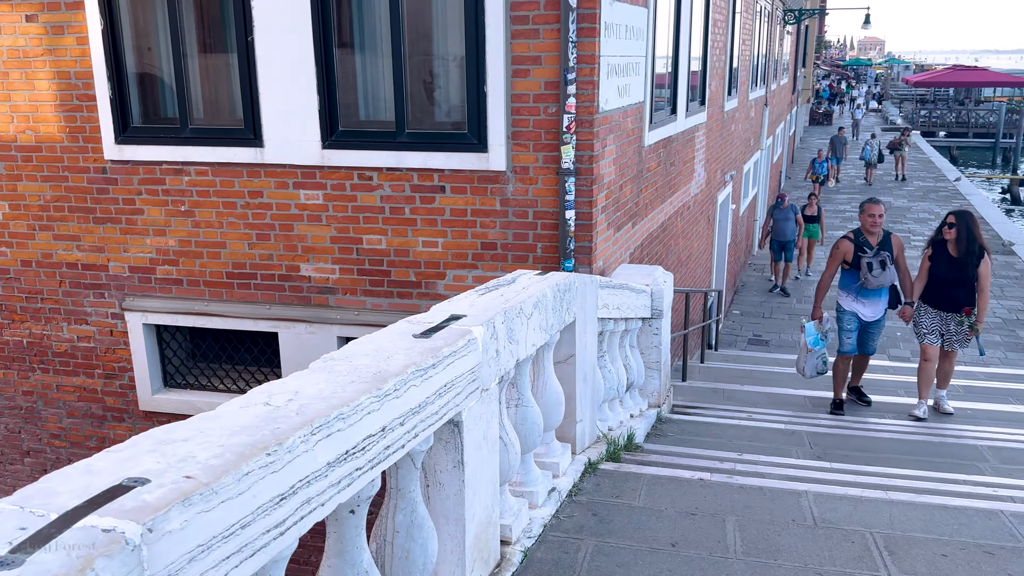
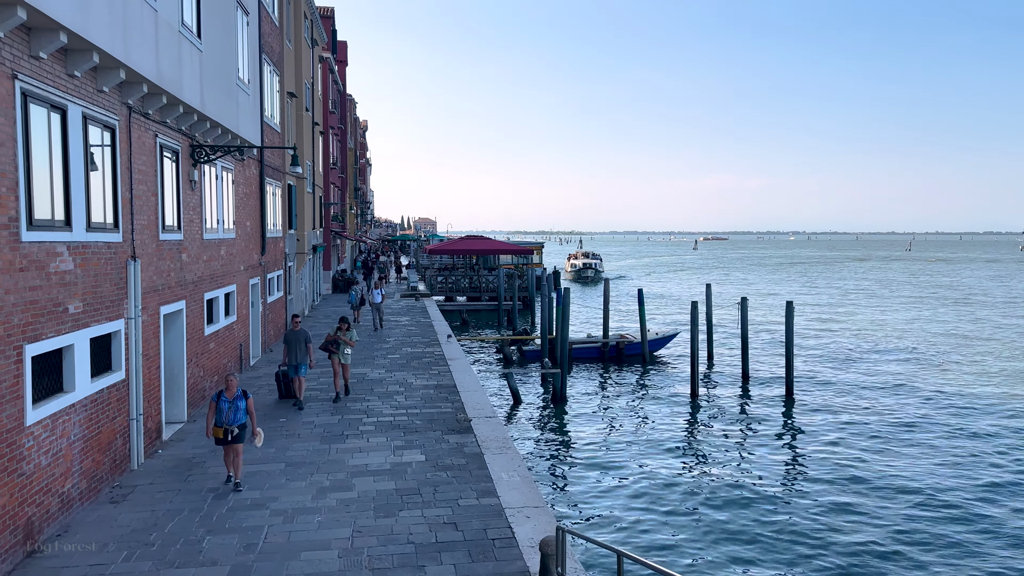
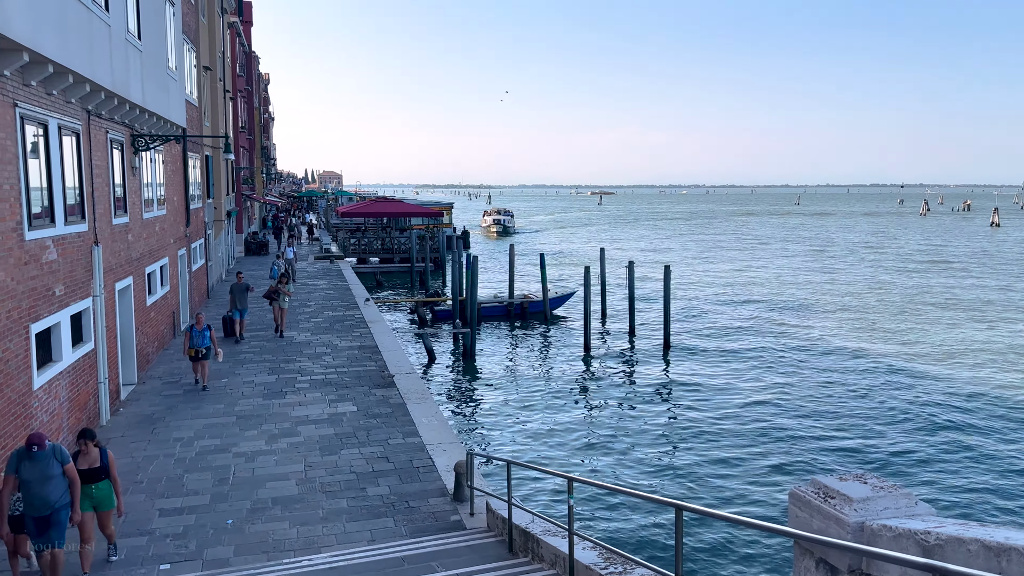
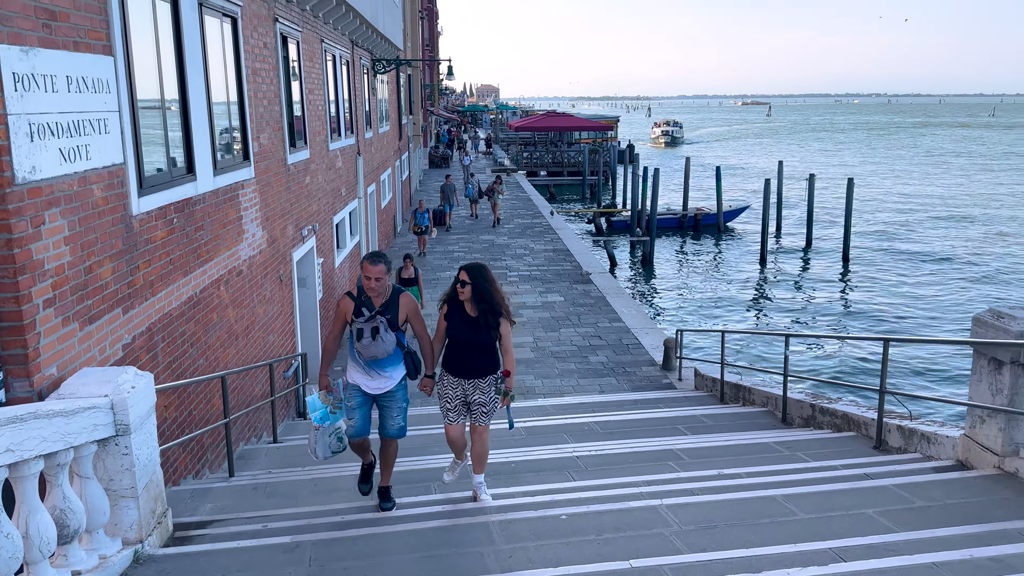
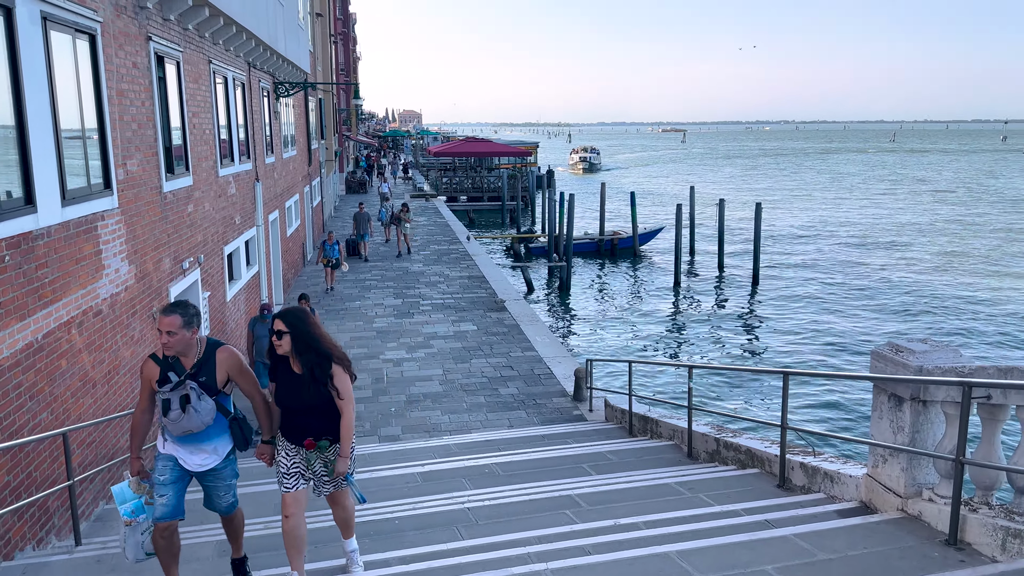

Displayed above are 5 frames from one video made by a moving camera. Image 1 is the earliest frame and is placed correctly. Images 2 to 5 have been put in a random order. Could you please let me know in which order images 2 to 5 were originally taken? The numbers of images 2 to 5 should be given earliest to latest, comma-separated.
4, 5, 3, 2
